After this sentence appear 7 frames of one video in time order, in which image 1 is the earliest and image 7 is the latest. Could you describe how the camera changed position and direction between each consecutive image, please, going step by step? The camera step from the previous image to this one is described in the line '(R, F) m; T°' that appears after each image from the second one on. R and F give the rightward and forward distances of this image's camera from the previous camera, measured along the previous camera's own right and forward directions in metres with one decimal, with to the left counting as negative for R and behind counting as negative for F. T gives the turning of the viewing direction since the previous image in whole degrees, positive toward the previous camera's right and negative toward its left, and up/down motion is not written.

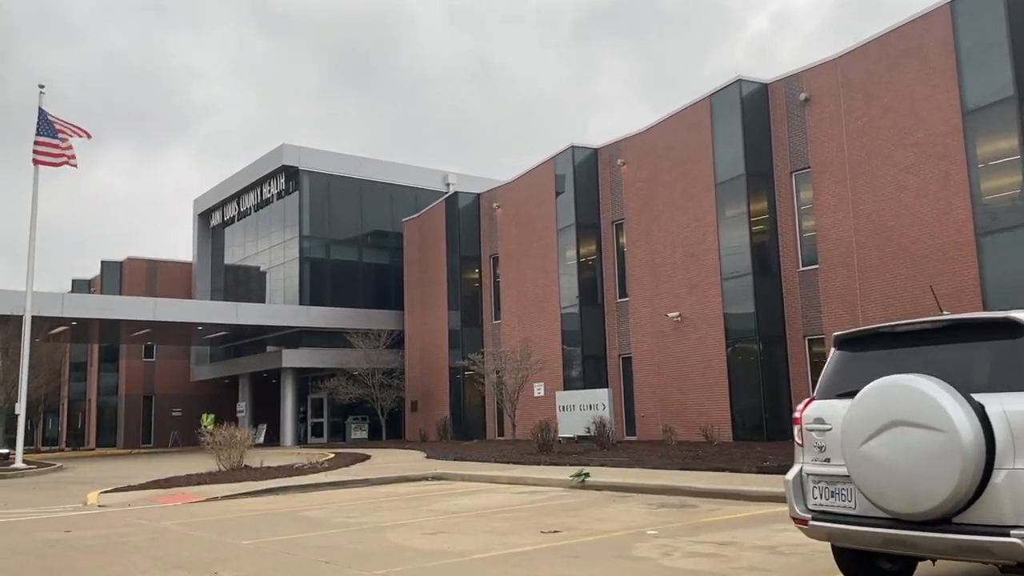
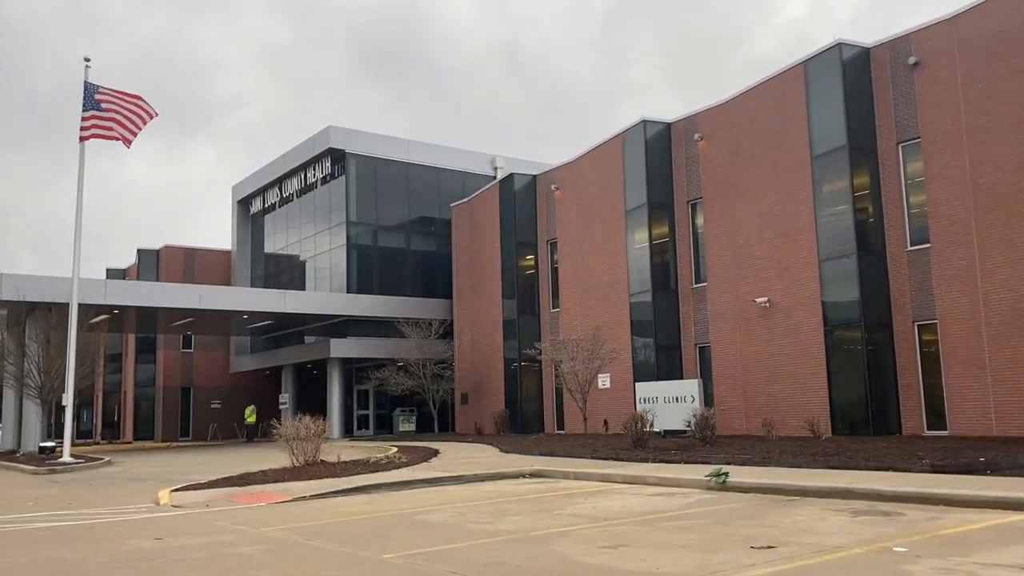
(-1.6, +1.7) m; -1°
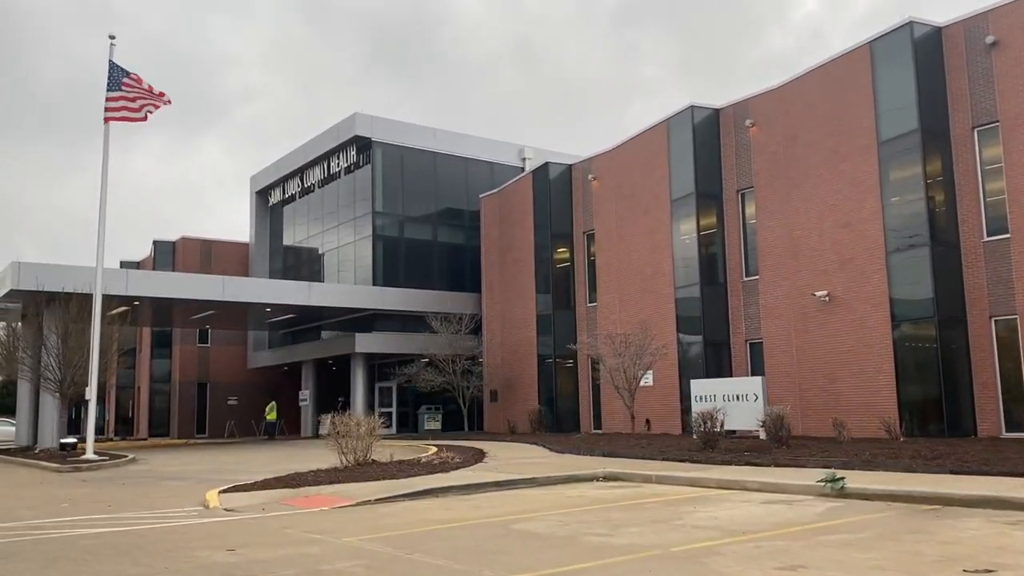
(-1.1, +1.2) m; 0°
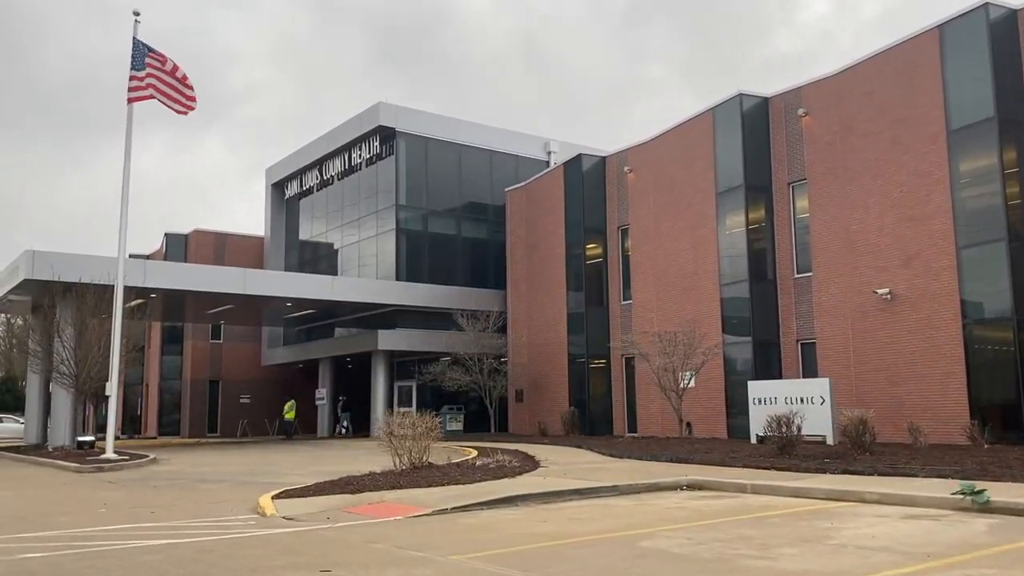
(-1.2, +1.2) m; 0°
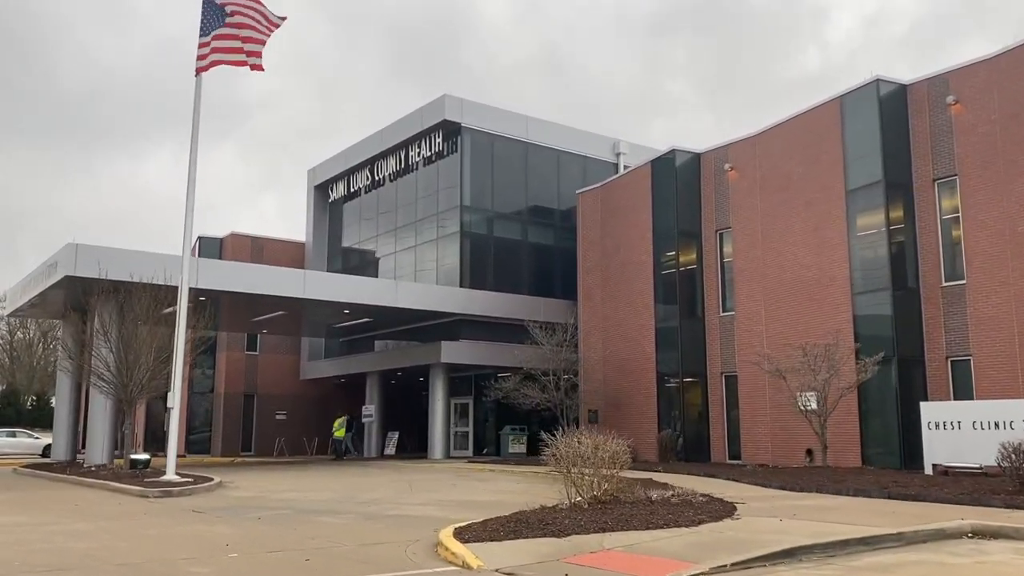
(-2.7, +2.8) m; 0°
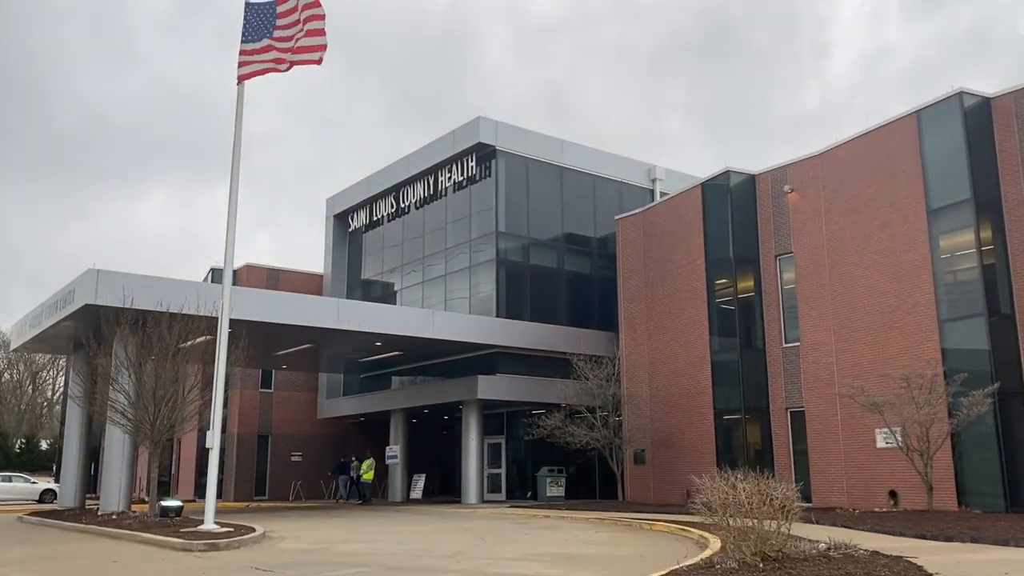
(-1.7, +1.7) m; +1°
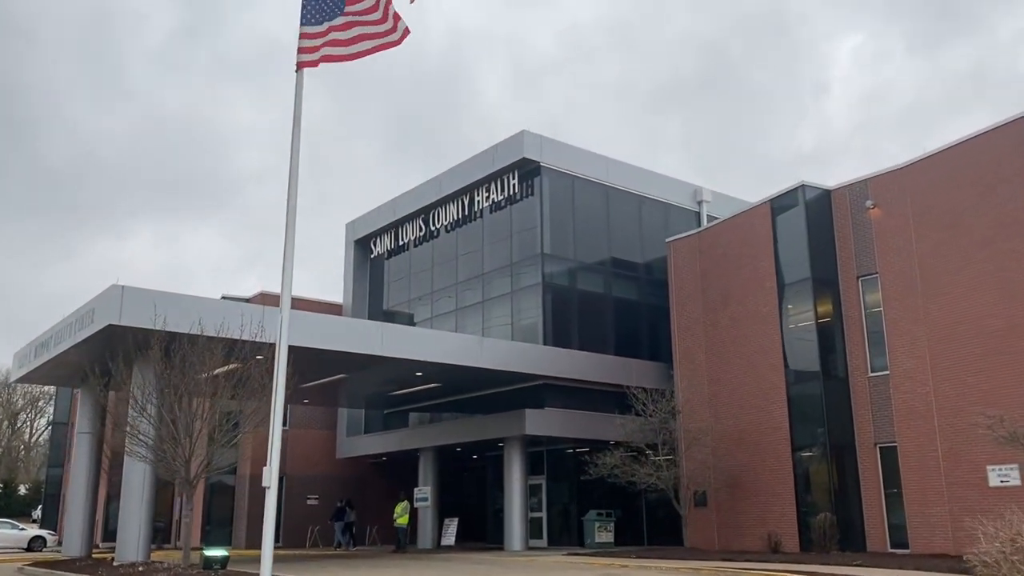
(-2.0, +2.2) m; +1°
